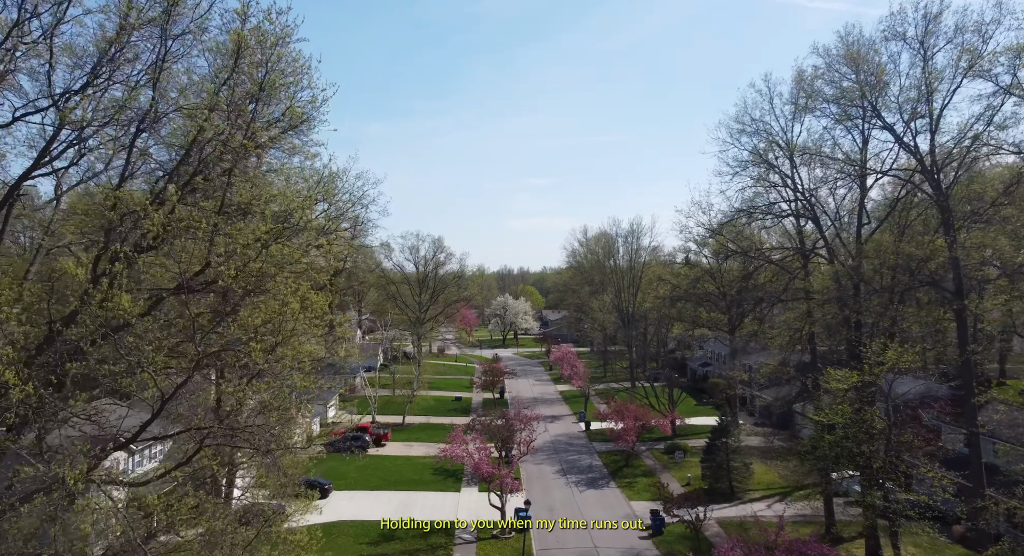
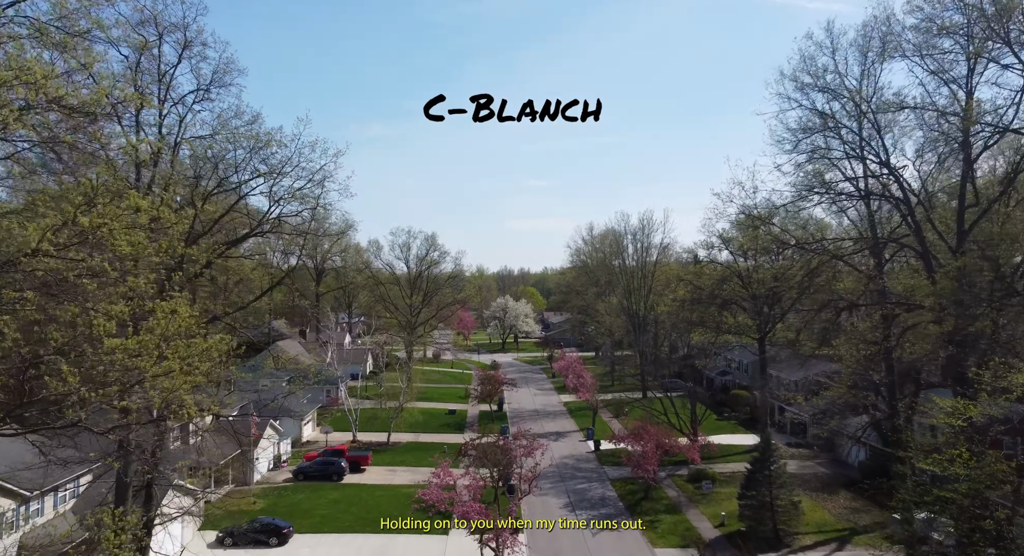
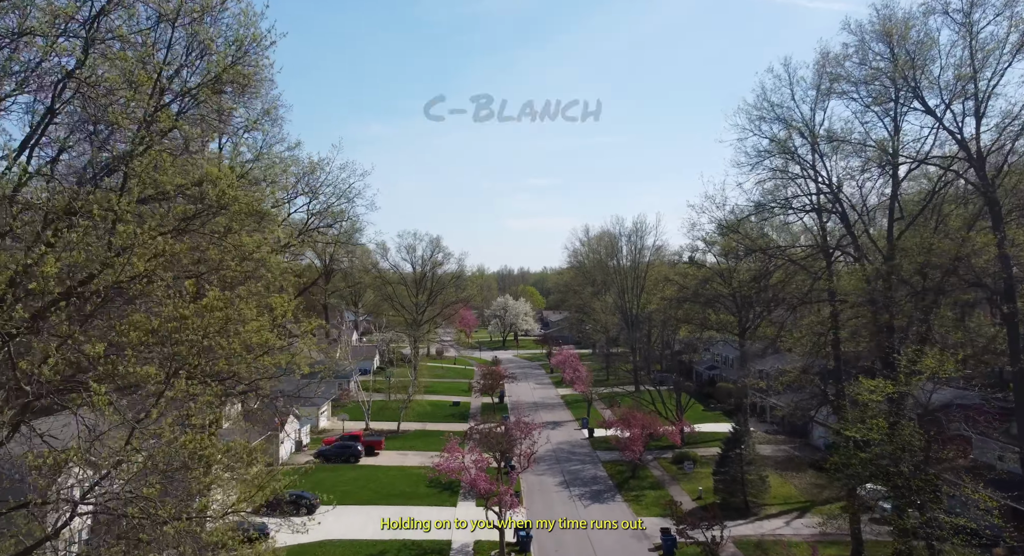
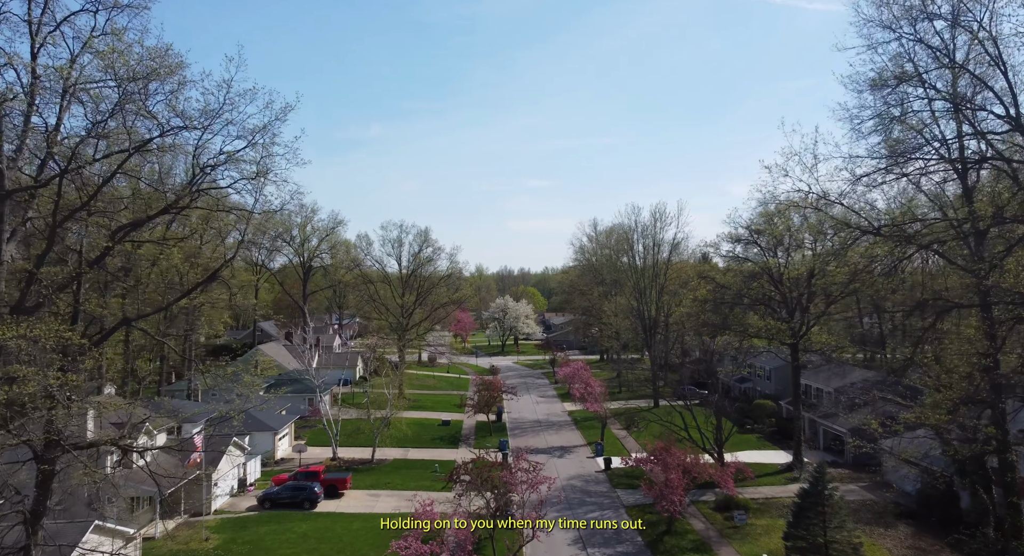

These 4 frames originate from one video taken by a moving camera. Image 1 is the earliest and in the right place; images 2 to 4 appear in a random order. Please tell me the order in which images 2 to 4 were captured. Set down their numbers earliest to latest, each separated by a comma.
3, 2, 4
